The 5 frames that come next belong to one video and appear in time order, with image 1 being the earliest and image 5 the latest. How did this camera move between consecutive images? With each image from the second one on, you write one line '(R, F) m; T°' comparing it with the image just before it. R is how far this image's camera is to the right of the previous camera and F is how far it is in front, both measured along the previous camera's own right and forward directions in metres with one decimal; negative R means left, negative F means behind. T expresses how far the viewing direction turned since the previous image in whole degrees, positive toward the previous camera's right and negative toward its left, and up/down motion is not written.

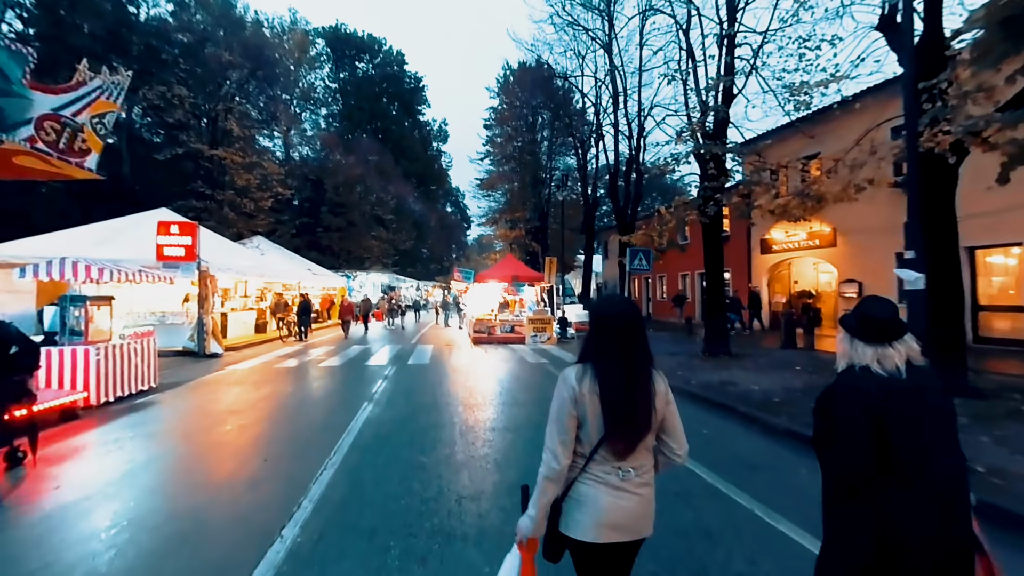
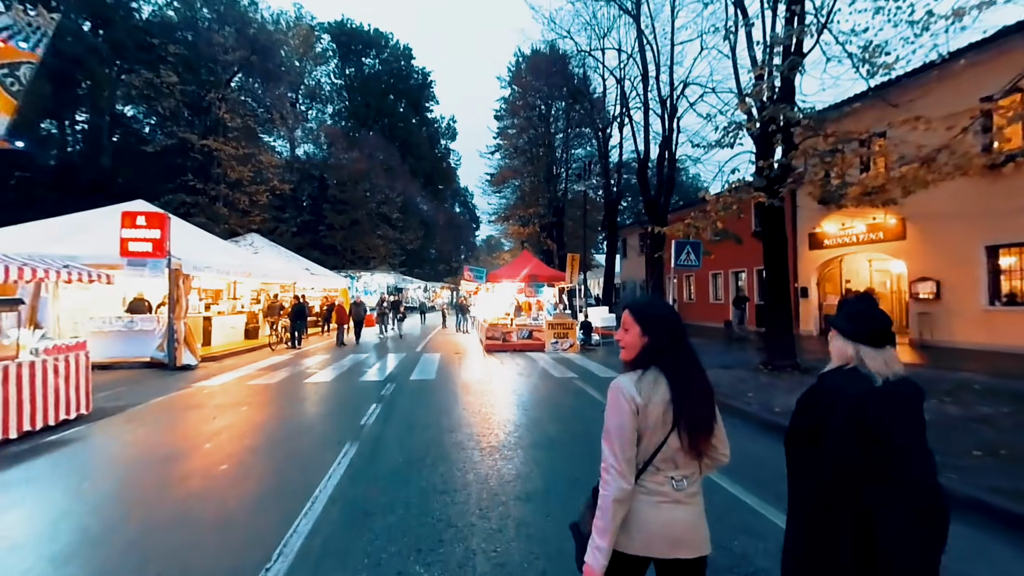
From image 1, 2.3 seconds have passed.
(-0.2, +2.1) m; -1°
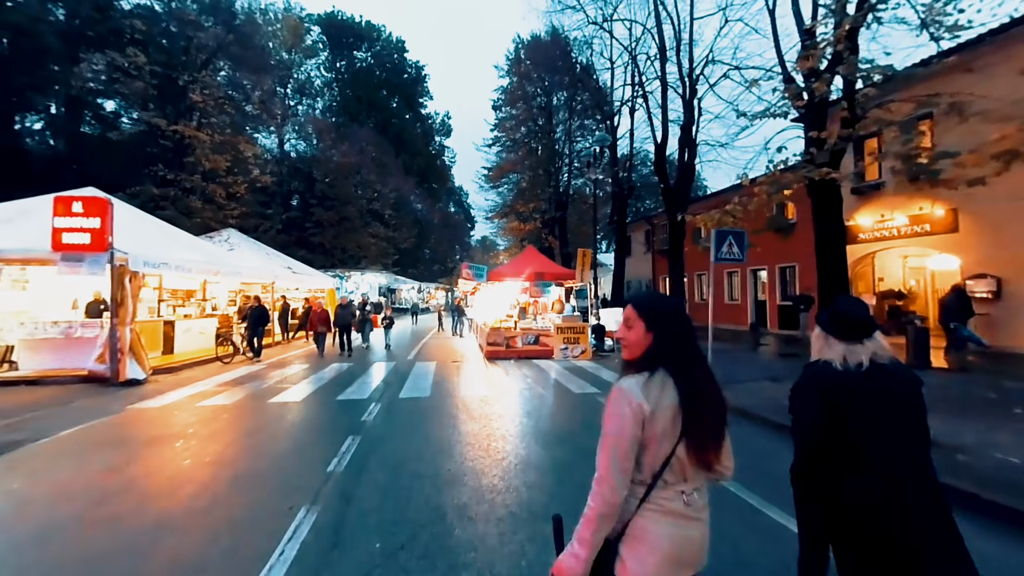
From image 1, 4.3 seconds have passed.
(-0.2, +2.0) m; 0°
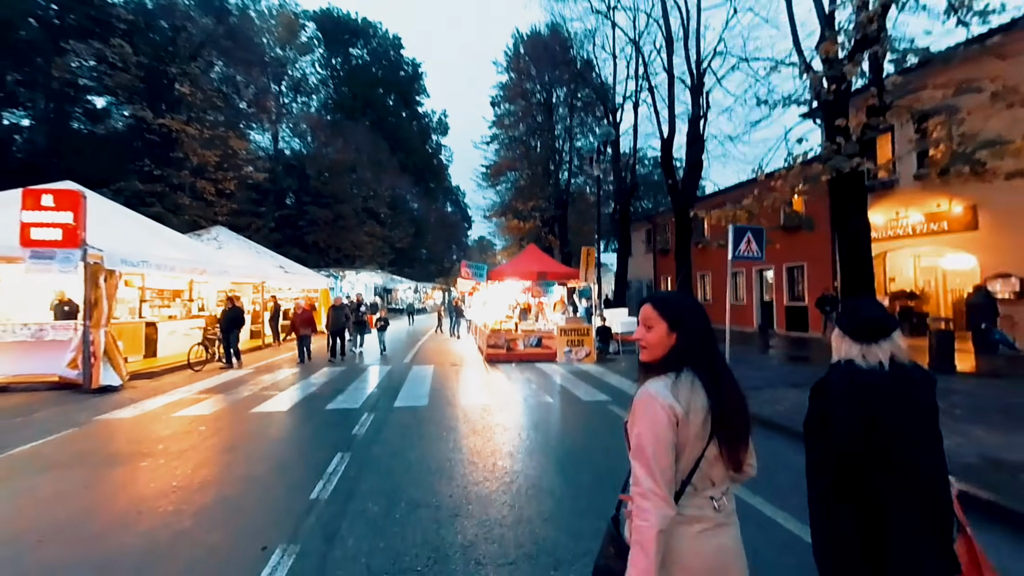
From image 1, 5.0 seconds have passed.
(-0.1, +0.7) m; 0°
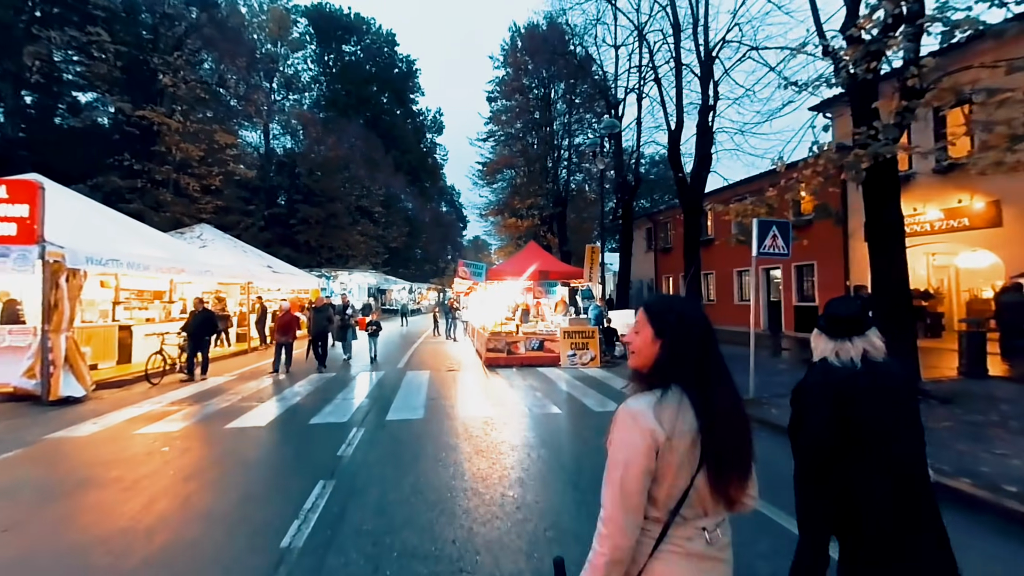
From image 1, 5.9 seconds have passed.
(-0.1, +0.9) m; 0°
